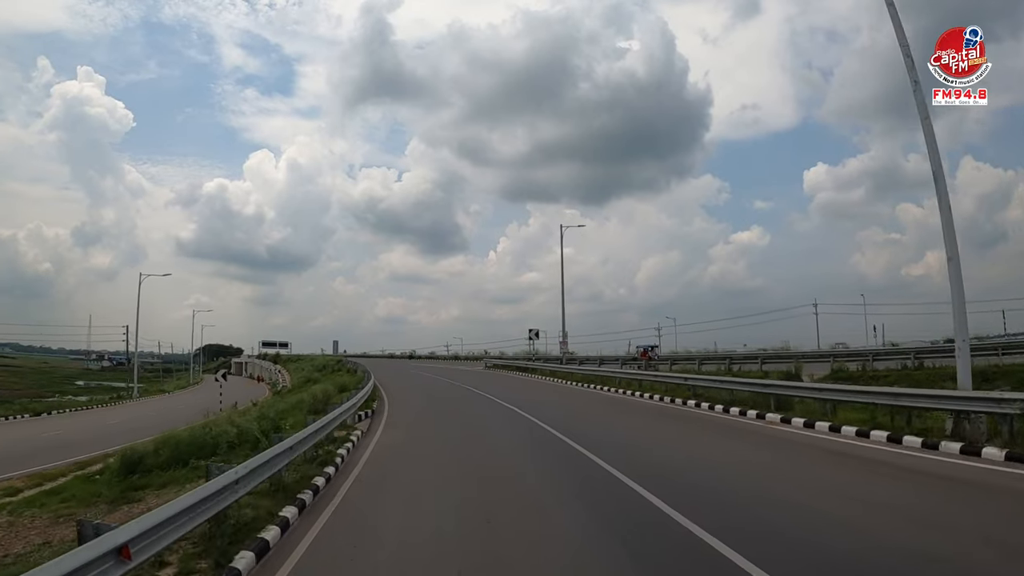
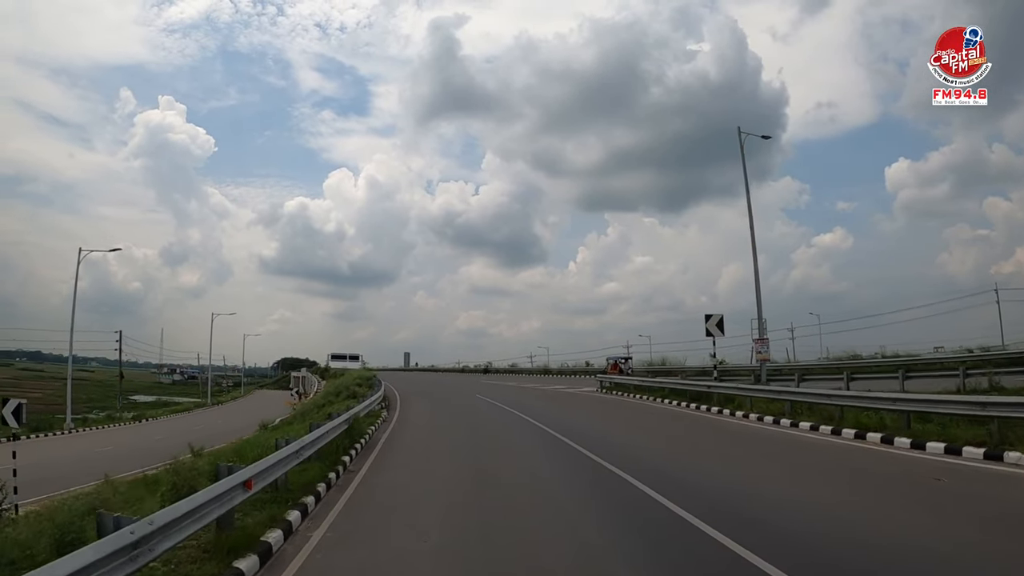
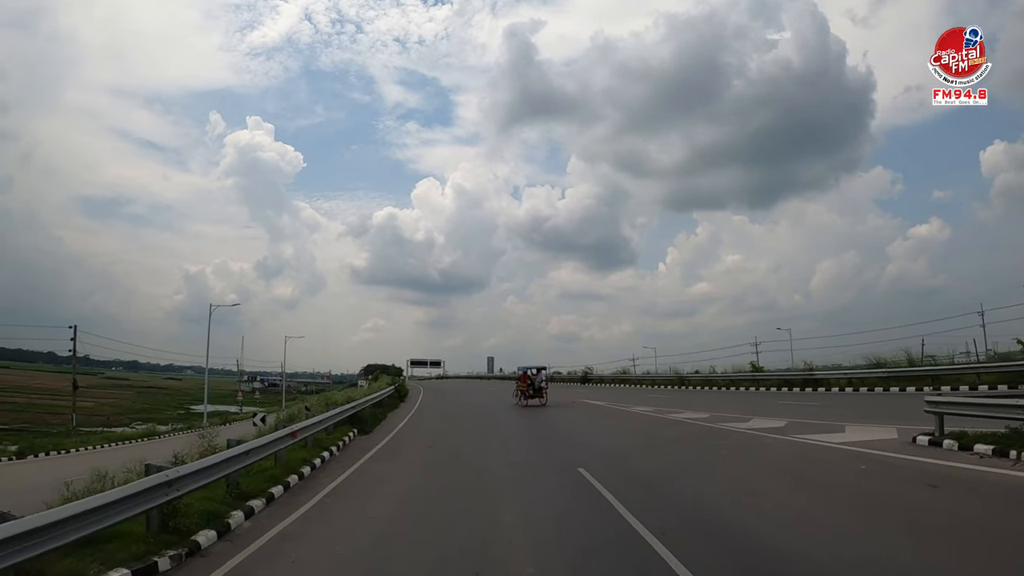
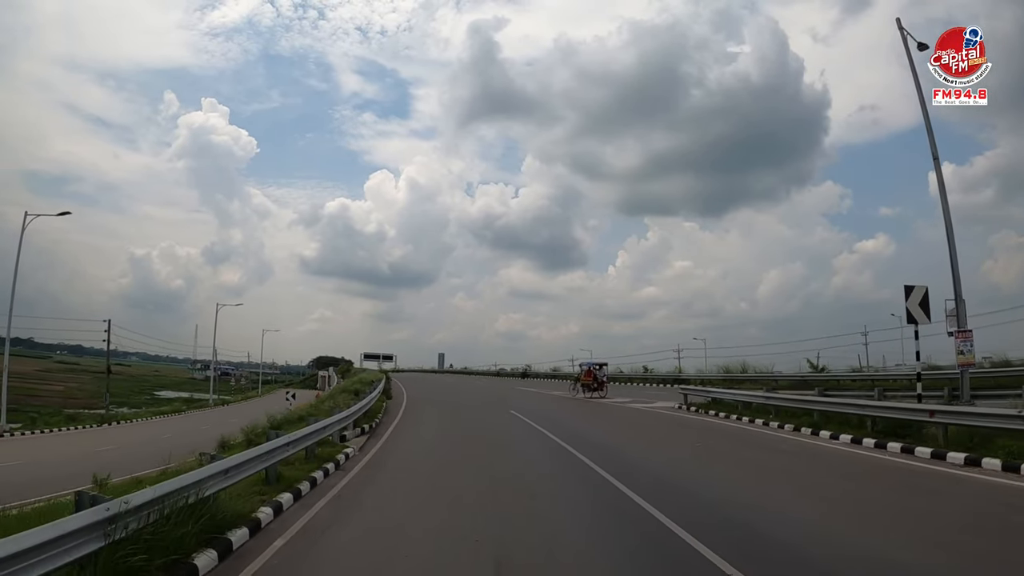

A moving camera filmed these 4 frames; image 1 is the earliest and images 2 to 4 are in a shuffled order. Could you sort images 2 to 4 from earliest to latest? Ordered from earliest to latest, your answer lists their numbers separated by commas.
2, 4, 3
